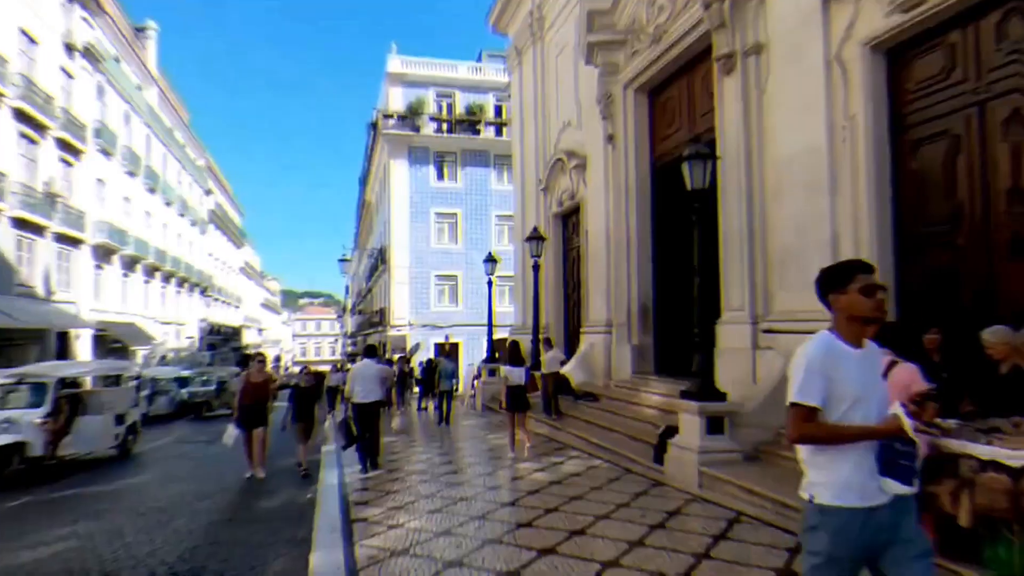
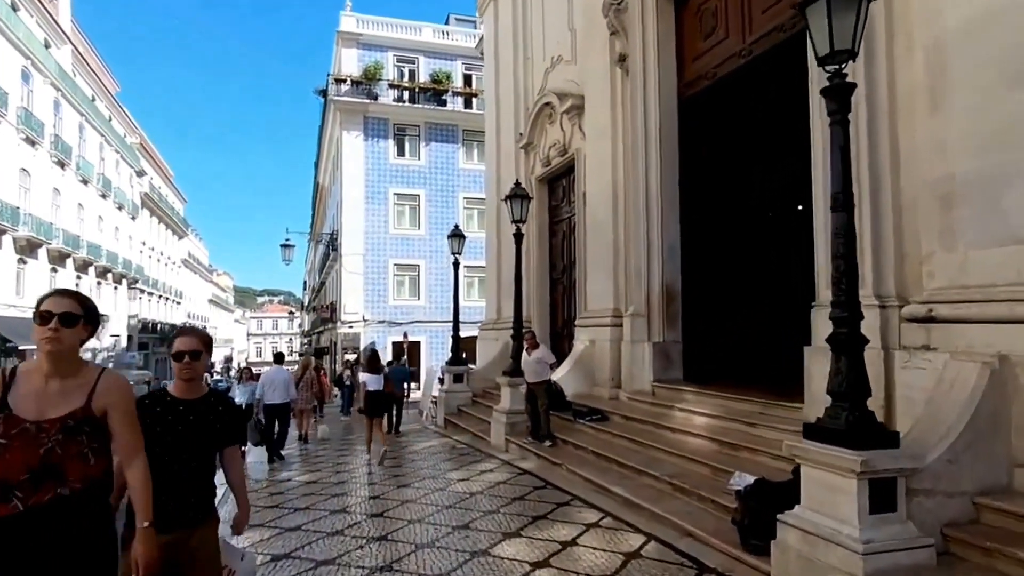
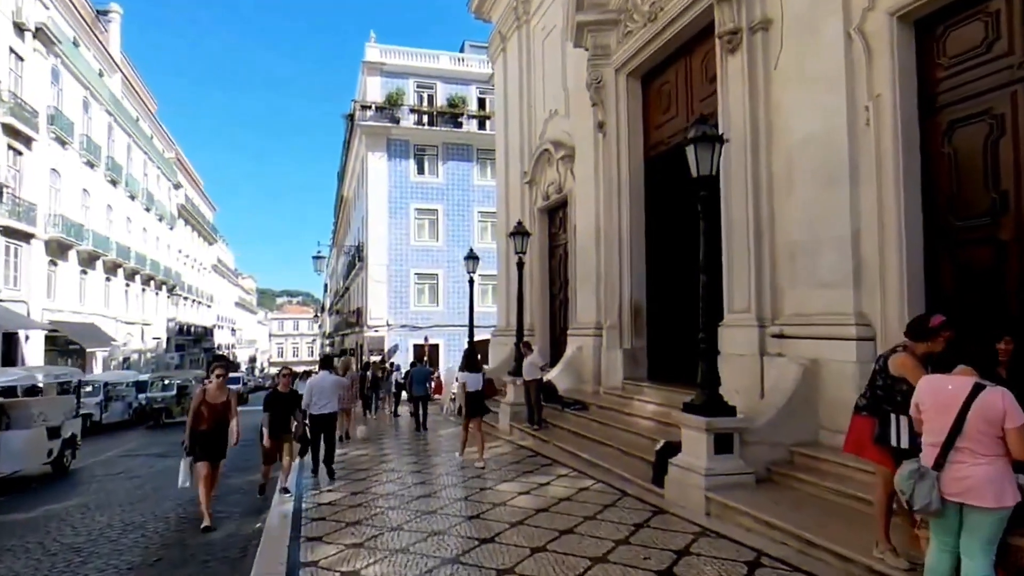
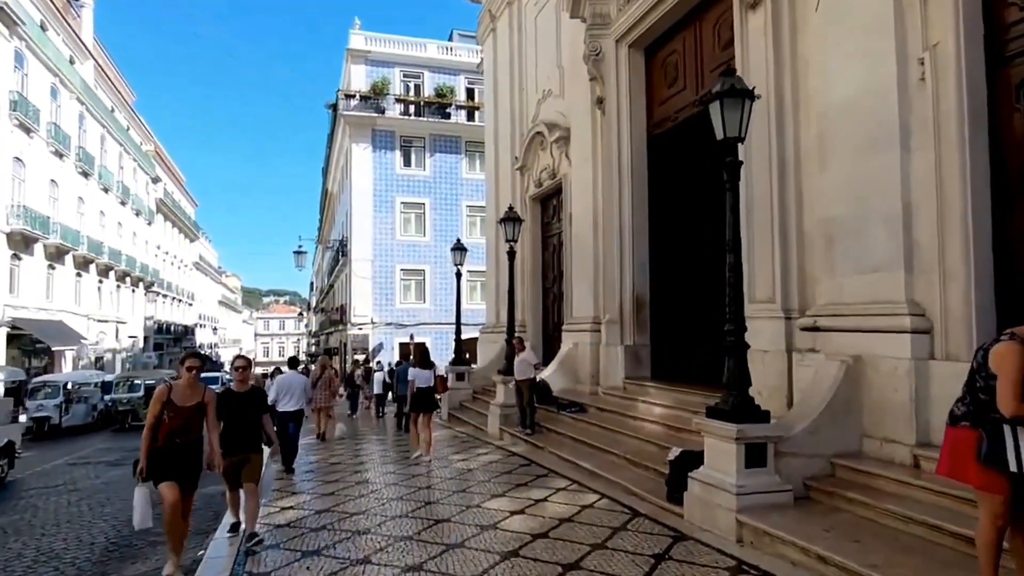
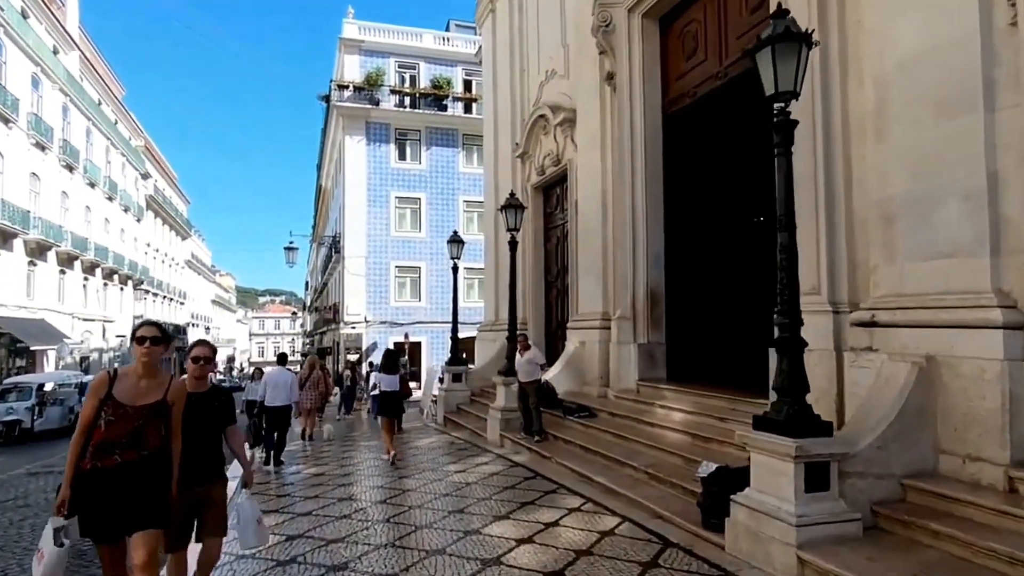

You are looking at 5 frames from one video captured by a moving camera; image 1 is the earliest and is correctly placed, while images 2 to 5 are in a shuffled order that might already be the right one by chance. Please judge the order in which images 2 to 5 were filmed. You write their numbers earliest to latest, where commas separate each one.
3, 4, 5, 2
